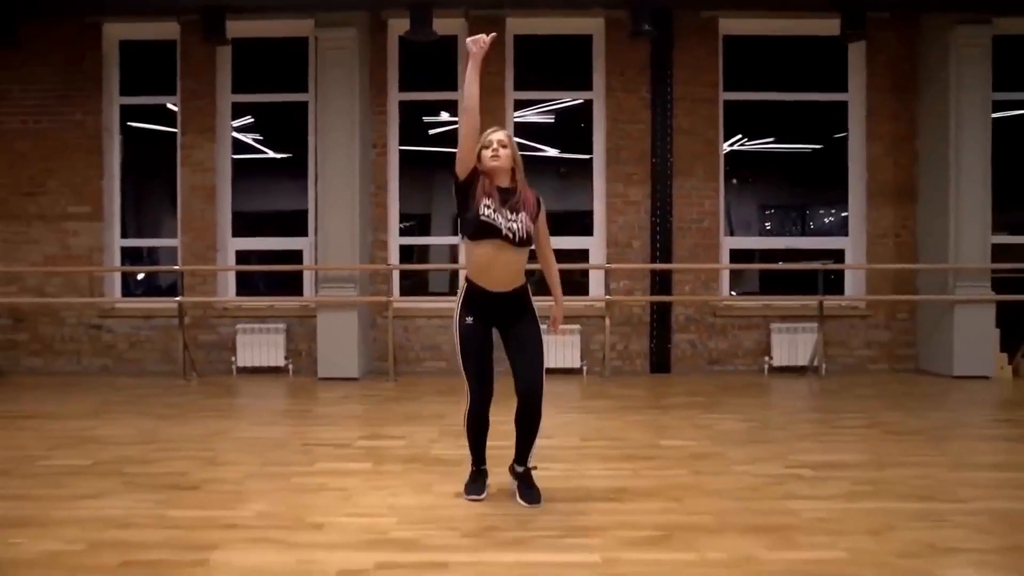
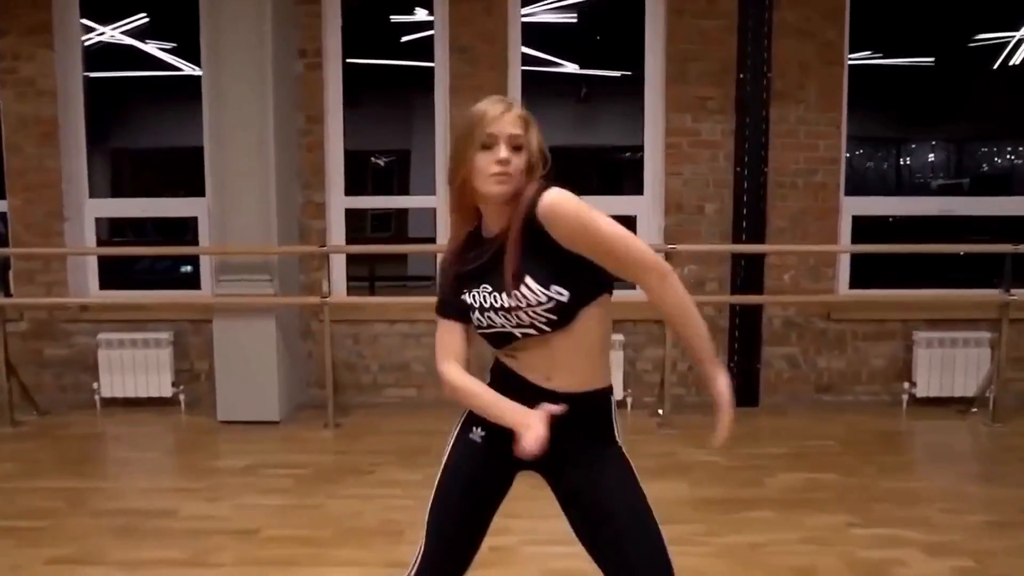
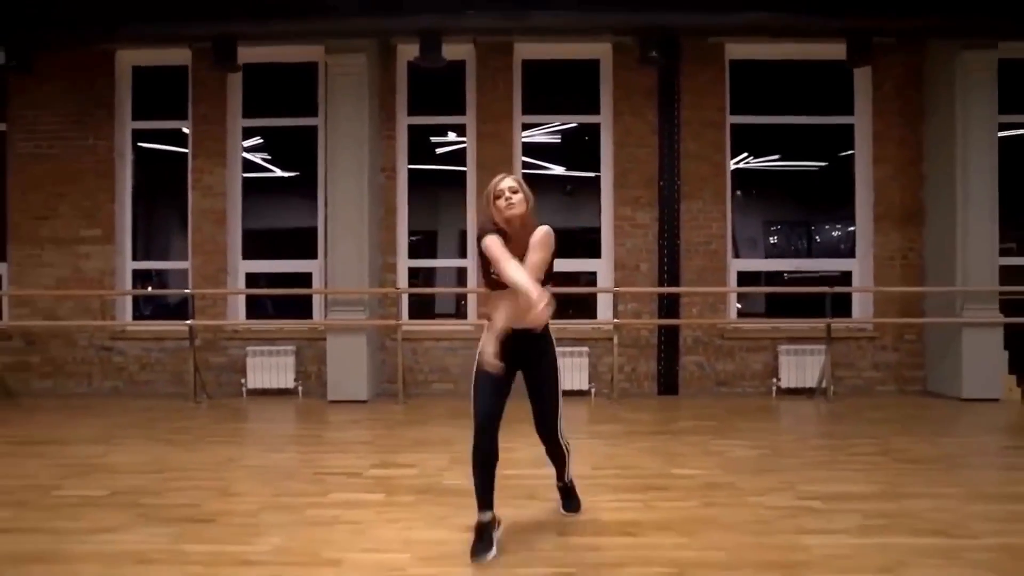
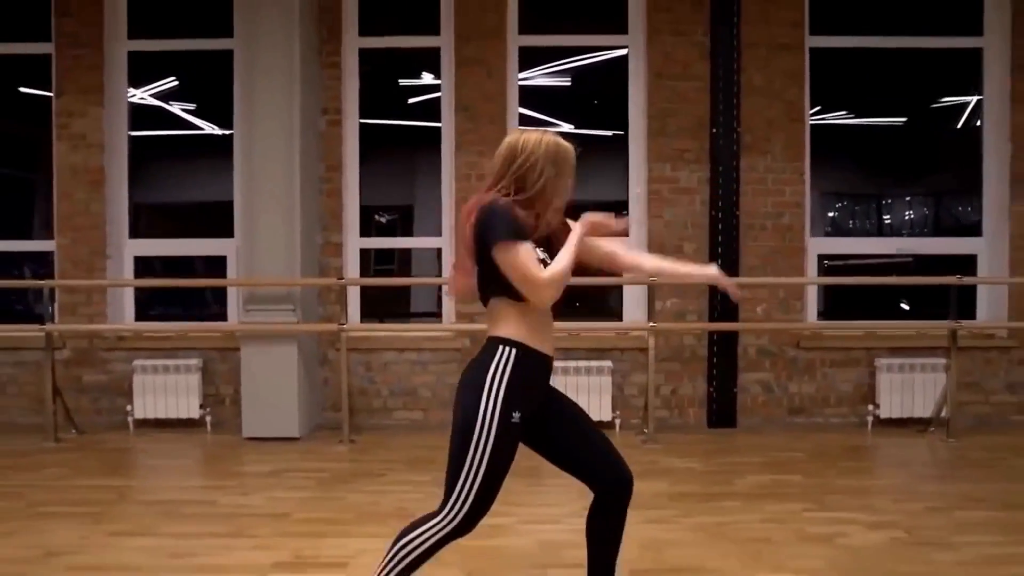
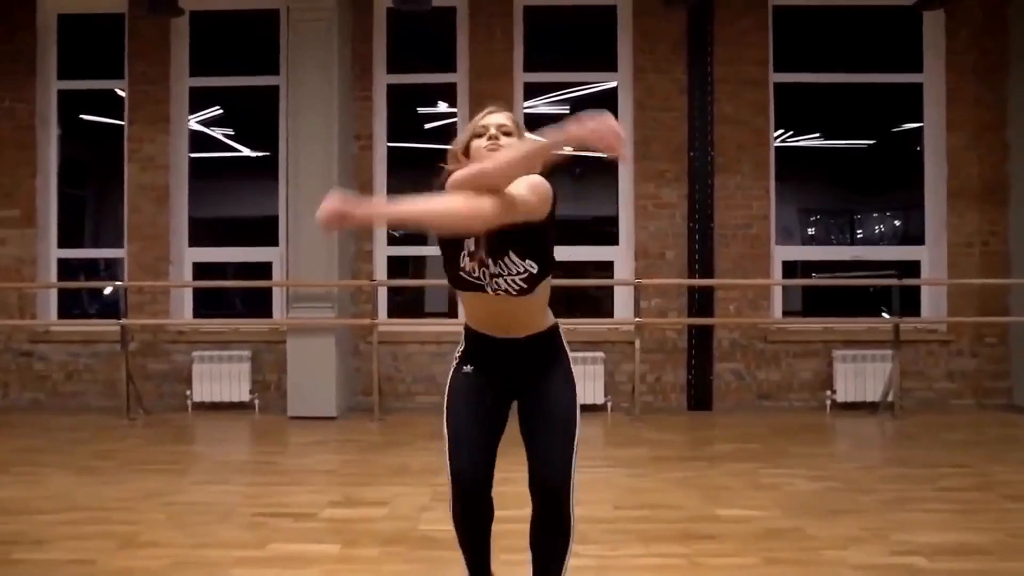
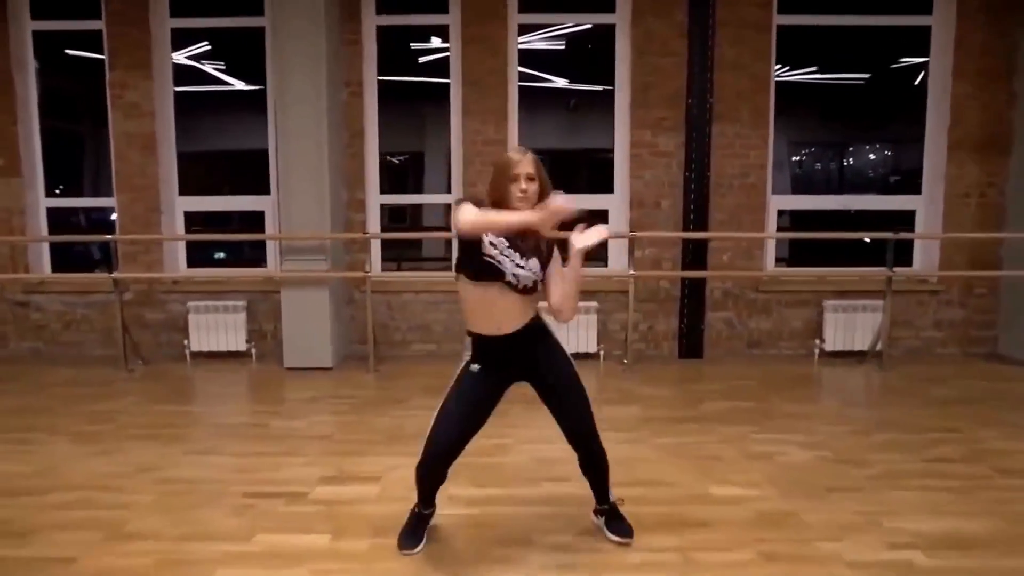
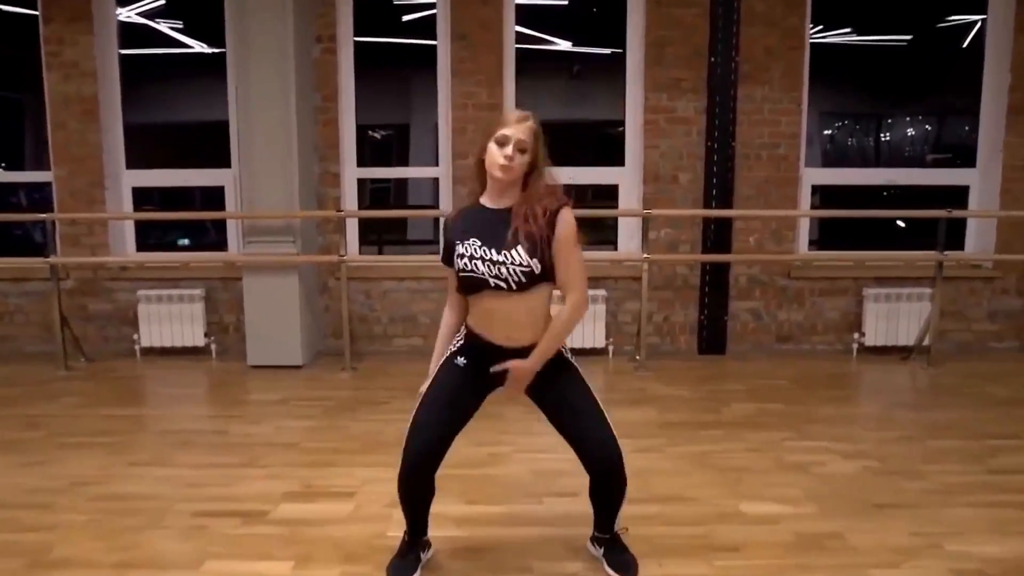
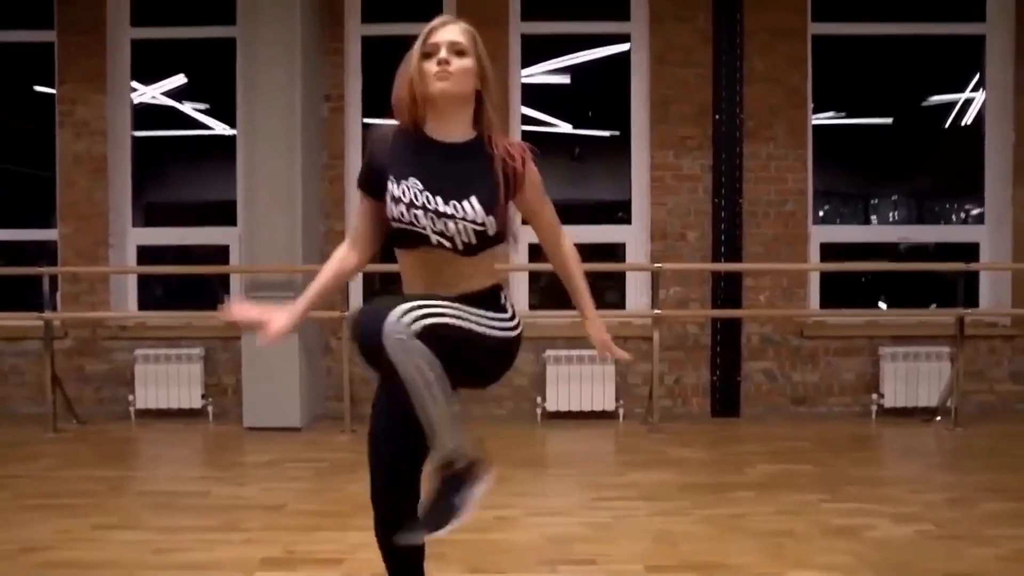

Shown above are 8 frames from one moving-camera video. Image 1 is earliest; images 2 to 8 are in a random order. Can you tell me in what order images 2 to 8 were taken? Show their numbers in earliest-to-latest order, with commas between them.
5, 3, 6, 2, 4, 7, 8
